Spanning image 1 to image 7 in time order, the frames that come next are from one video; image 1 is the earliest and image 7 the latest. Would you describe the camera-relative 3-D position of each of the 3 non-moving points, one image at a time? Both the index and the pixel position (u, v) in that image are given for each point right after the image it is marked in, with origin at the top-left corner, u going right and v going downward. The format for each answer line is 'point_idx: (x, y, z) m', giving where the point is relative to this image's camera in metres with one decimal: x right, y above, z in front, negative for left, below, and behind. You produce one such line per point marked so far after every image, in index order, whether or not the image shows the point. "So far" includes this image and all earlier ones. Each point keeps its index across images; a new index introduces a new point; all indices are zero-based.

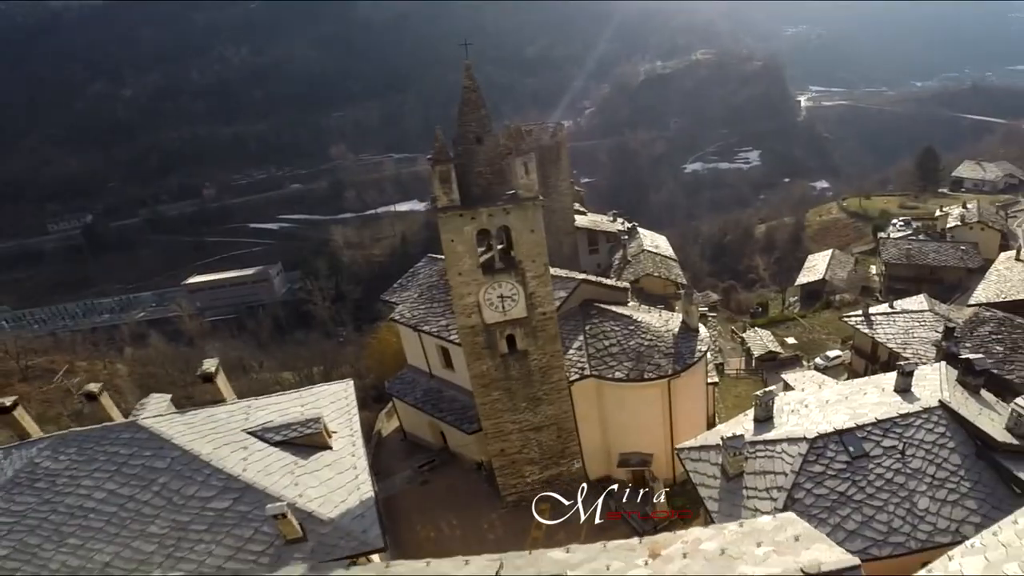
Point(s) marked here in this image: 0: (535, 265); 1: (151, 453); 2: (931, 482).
0: (+0.4, +0.3, +10.1) m
1: (-4.7, -2.1, +9.7) m
2: (+5.3, -2.5, +9.0) m
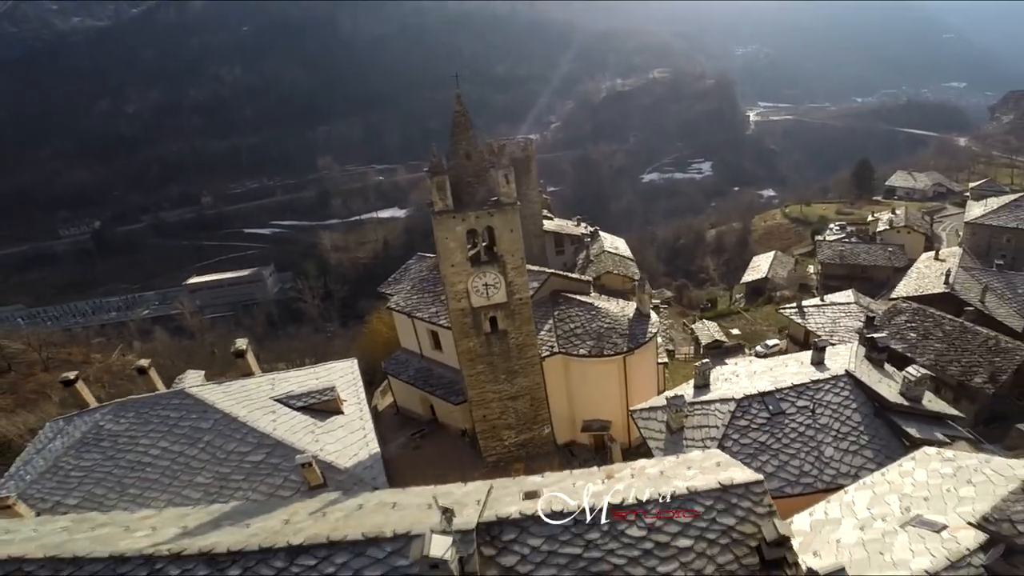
0: (+0.1, +0.5, +12.3) m
1: (-4.9, -2.0, +11.6) m
2: (+5.1, -2.3, +11.4) m
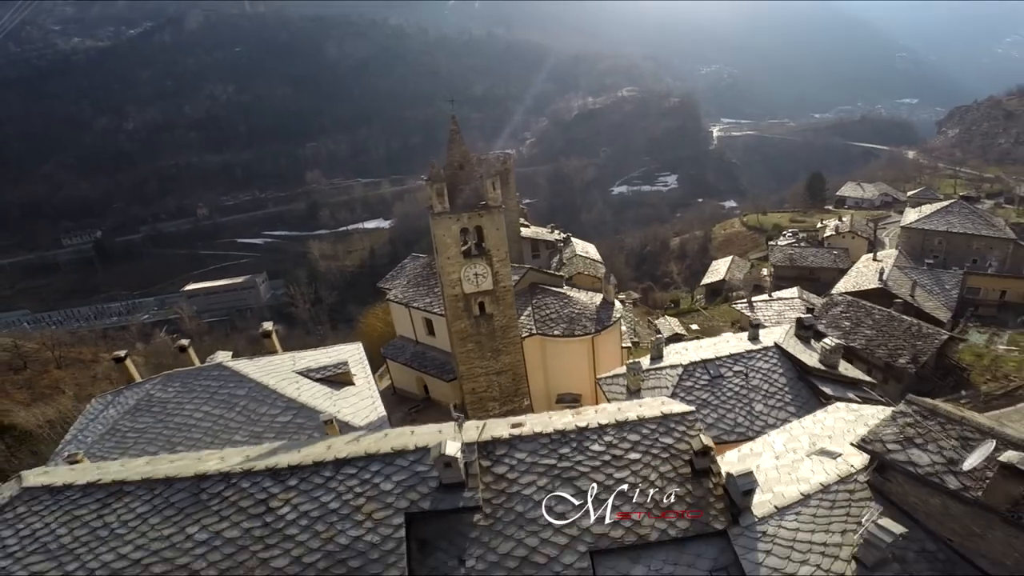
0: (-0.2, +0.7, +14.7) m
1: (-5.2, -1.8, +13.7) m
2: (+4.8, -2.0, +13.9) m
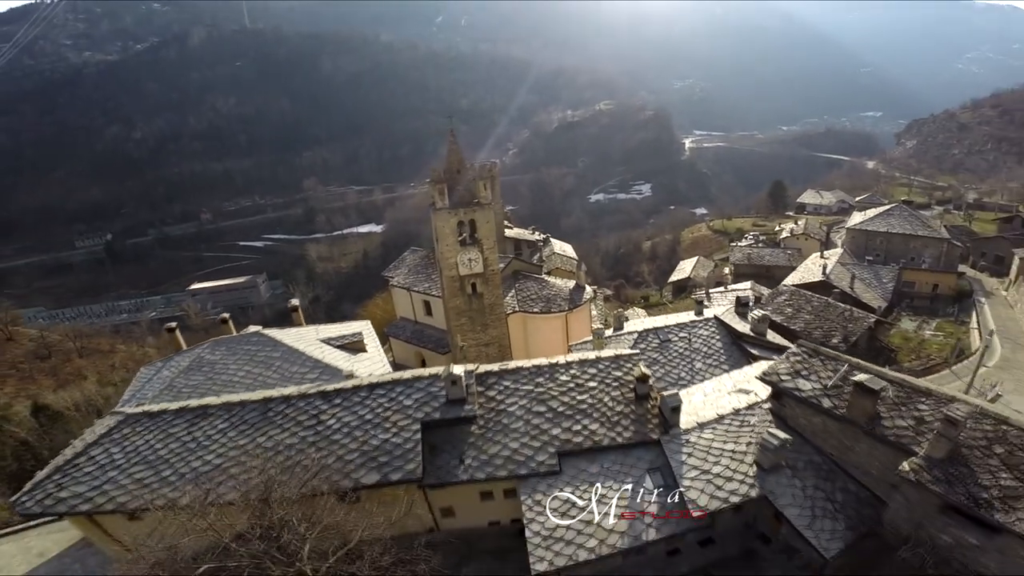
0: (-0.6, +1.1, +17.8) m
1: (-5.5, -1.4, +16.7) m
2: (+4.5, -1.6, +17.0) m
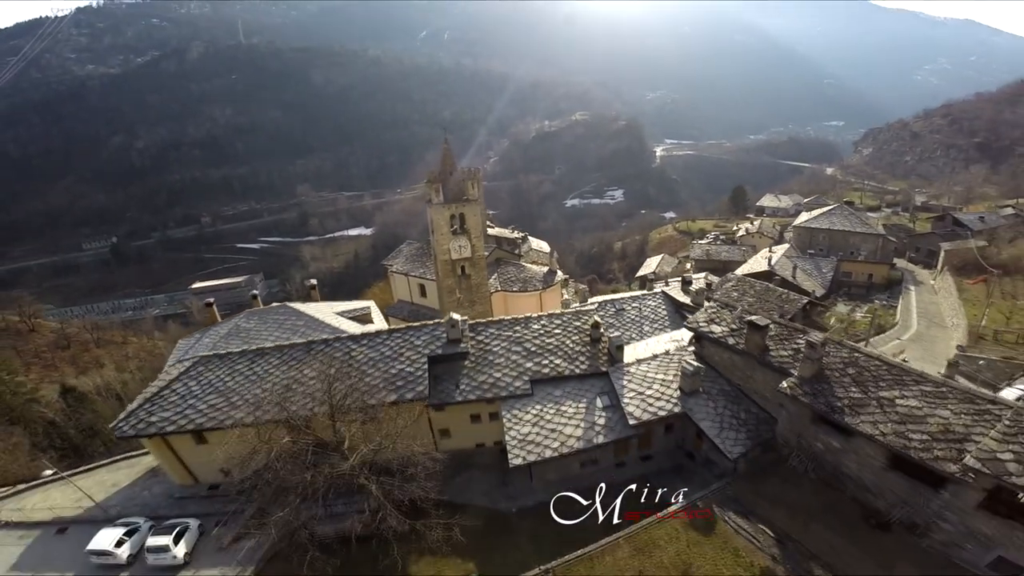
0: (-1.1, +1.7, +21.5) m
1: (-6.0, -0.8, +20.2) m
2: (+4.0, -0.9, +20.8) m
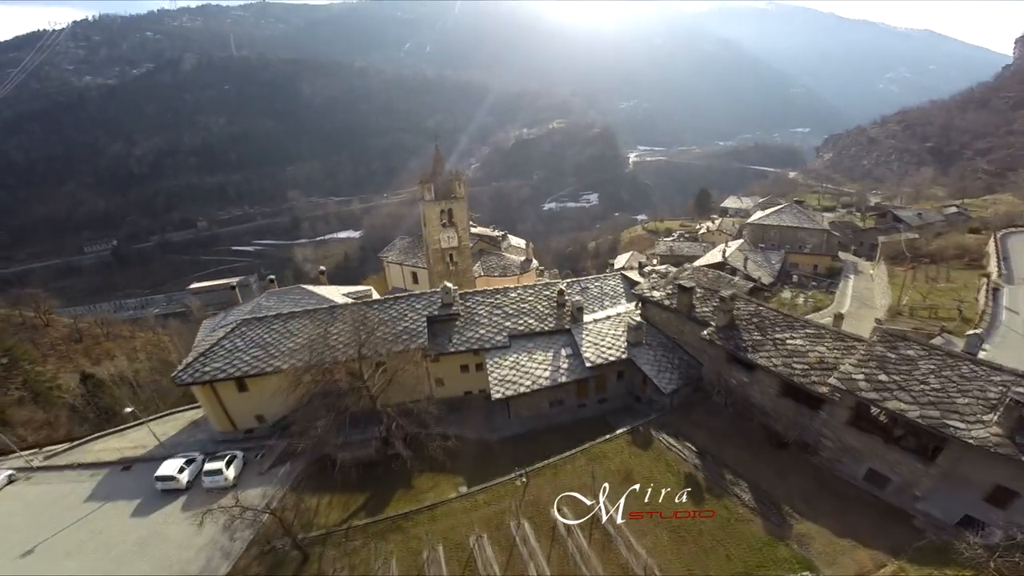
0: (-1.8, +2.2, +25.2) m
1: (-6.6, -0.3, +23.7) m
2: (+3.4, -0.3, +24.6) m
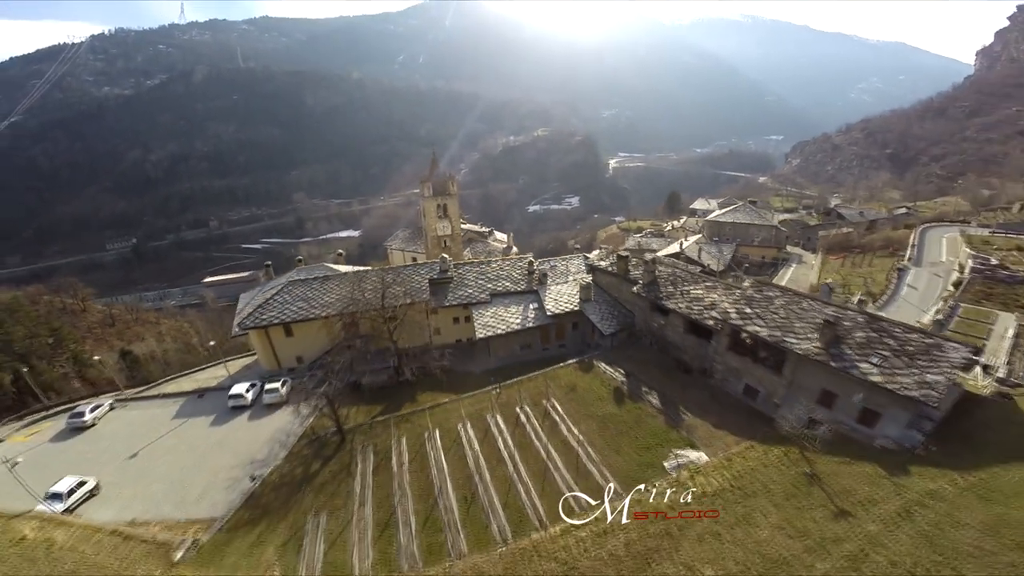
0: (-2.5, +3.1, +30.9) m
1: (-7.3, +0.6, +29.4) m
2: (+2.6, +0.6, +30.4) m
